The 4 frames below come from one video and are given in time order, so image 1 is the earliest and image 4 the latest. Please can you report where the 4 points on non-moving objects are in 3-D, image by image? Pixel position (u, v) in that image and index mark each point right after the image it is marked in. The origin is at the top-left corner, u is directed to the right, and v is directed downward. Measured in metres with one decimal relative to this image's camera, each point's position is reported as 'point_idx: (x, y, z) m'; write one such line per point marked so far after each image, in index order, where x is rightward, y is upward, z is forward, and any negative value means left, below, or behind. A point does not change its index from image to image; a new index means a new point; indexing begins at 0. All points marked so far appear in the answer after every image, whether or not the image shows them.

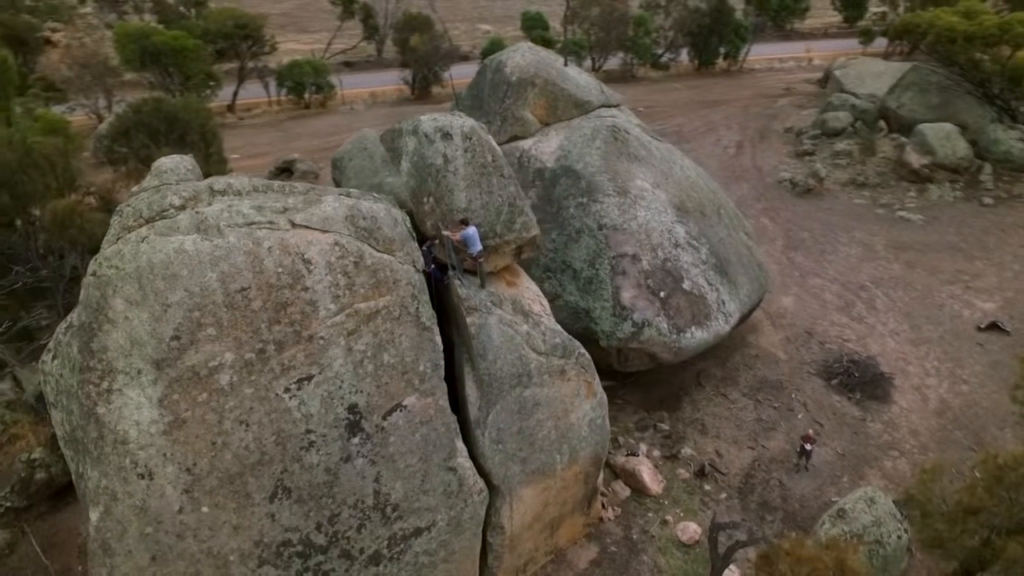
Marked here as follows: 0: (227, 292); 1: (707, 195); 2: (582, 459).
0: (-2.5, 0.0, +5.7) m
1: (+4.0, +1.9, +13.2) m
2: (+0.9, -2.2, +8.3) m
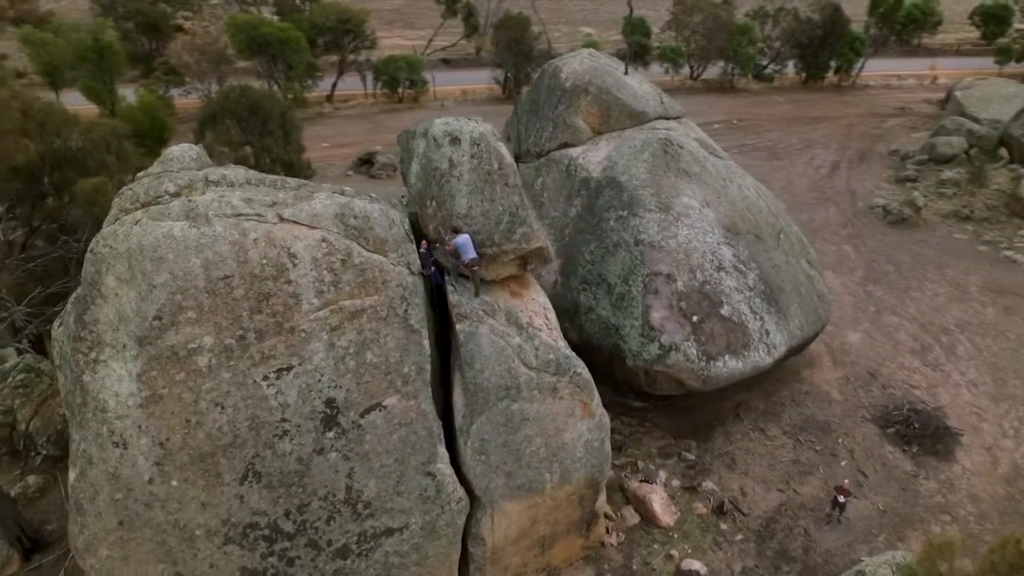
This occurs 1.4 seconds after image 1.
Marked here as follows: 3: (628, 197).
0: (-2.8, +0.1, +5.9) m
1: (+4.9, +1.4, +12.4) m
2: (+0.8, -2.4, +8.0) m
3: (+2.0, +1.6, +11.2) m
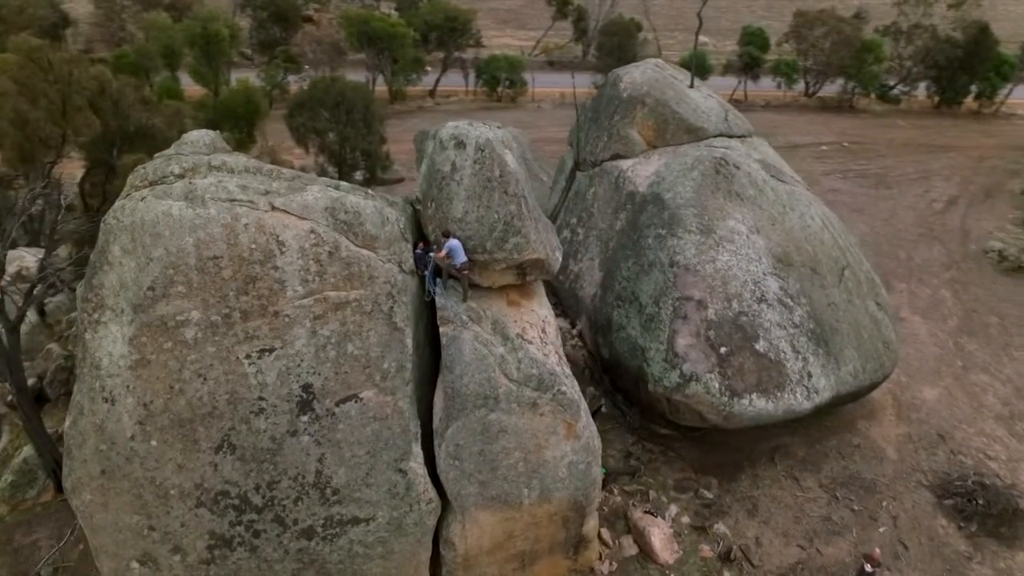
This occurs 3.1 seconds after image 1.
0: (-3.1, +0.3, +6.3) m
1: (+5.7, +0.7, +11.5) m
2: (+0.5, -2.6, +7.8) m
3: (+2.7, +1.2, +10.8) m
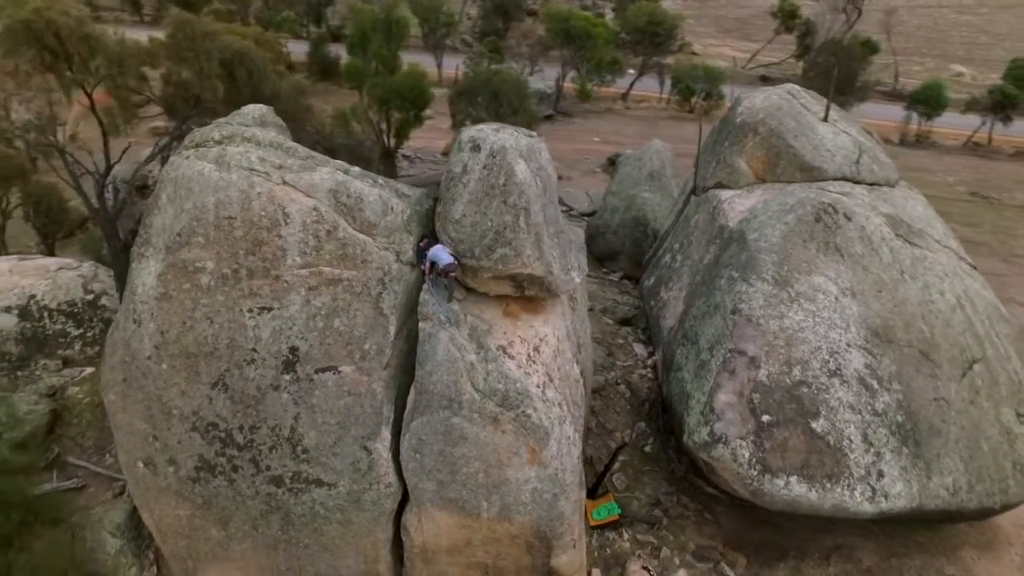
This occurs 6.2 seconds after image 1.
0: (-3.2, +0.8, +7.1) m
1: (+6.5, -0.7, +9.4) m
2: (0.0, -2.8, +7.6) m
3: (+3.6, +0.5, +9.7) m
